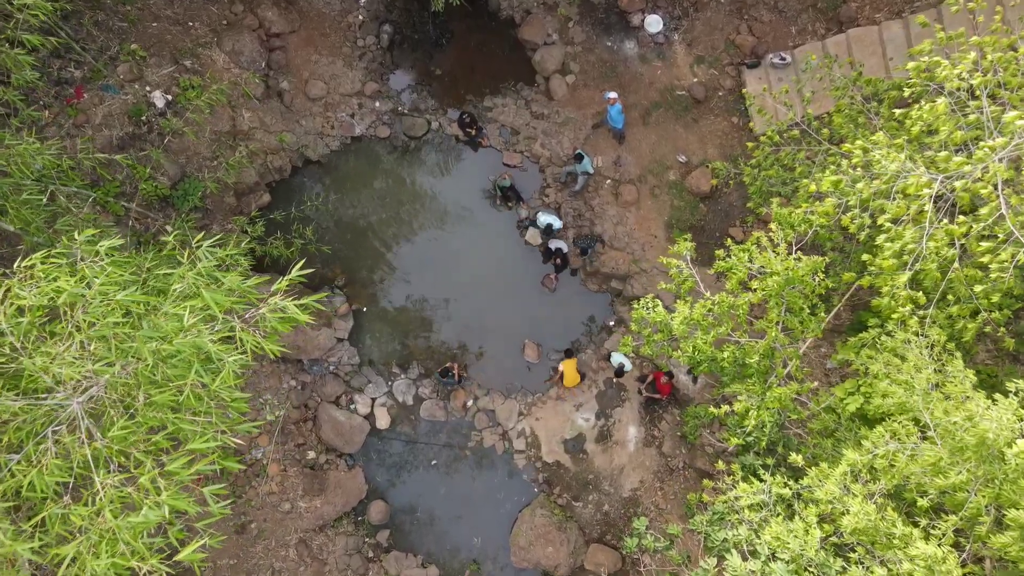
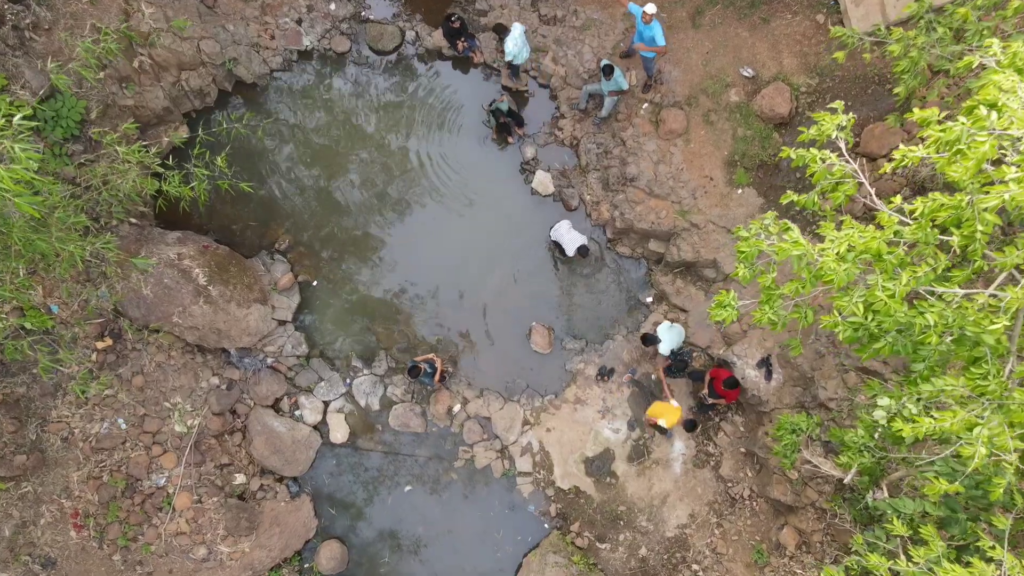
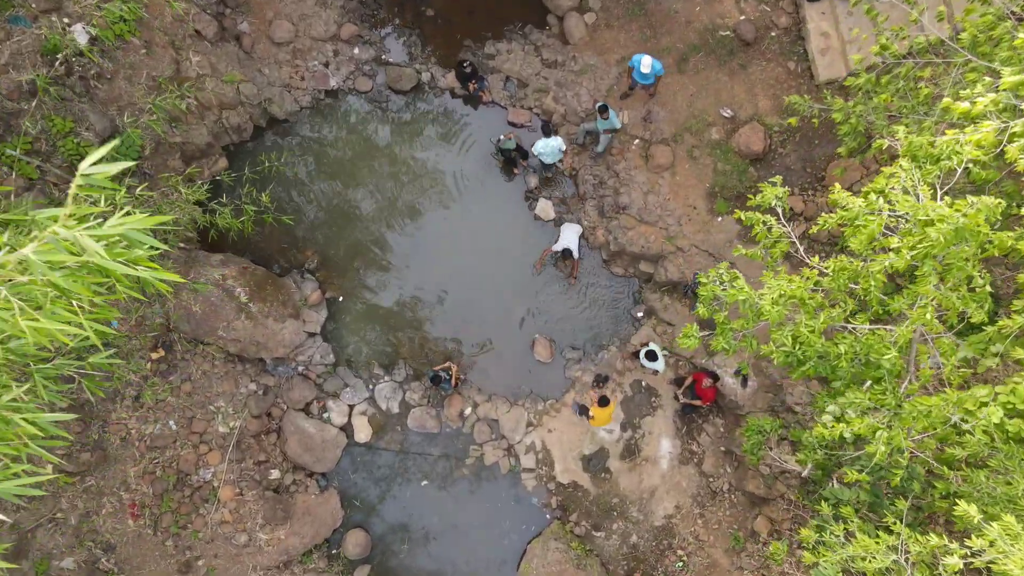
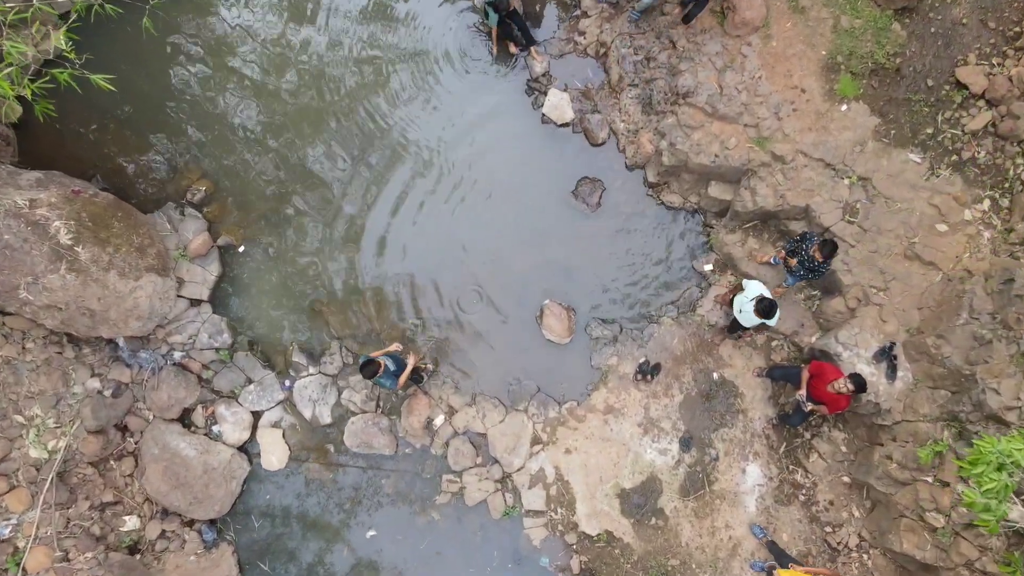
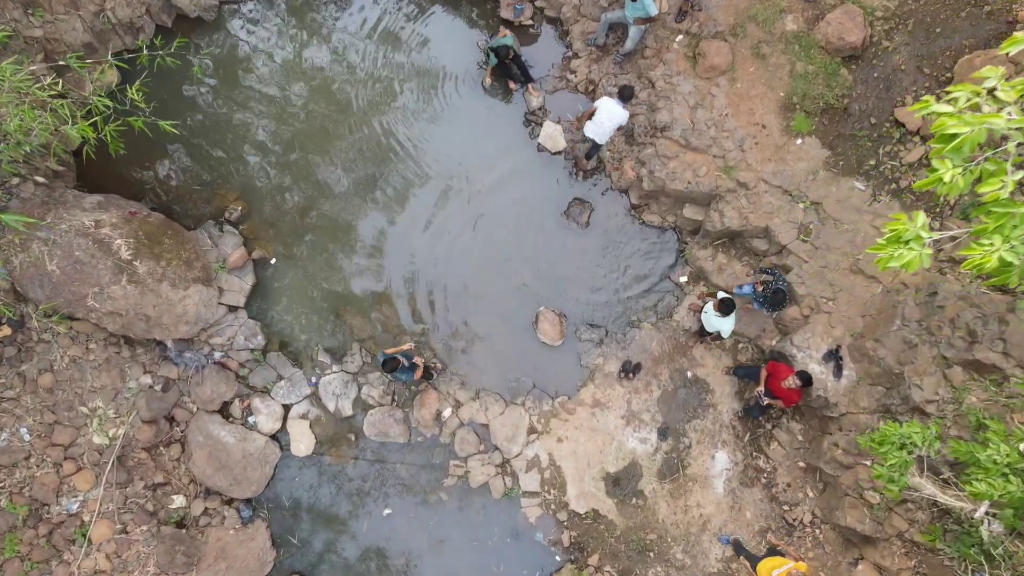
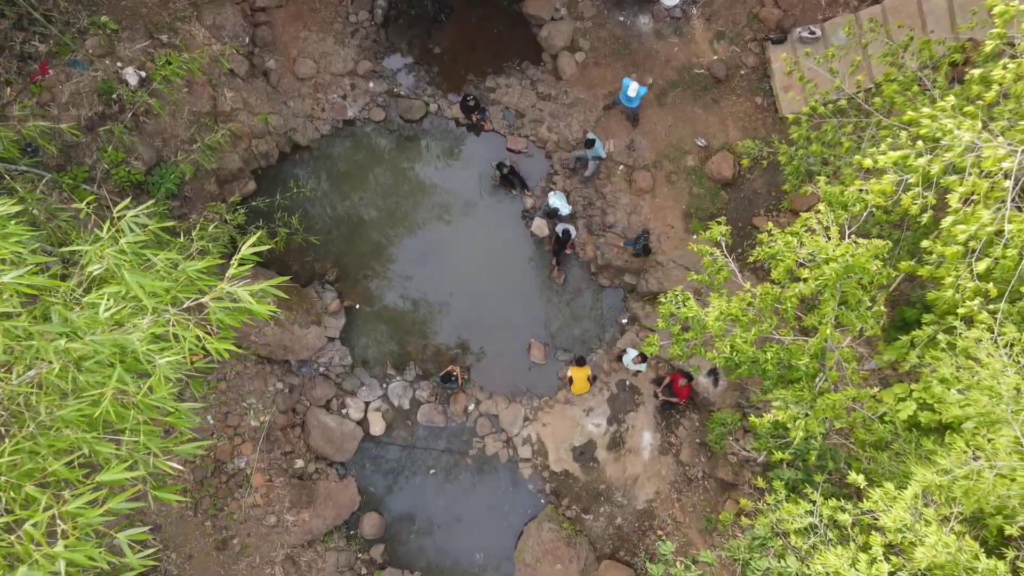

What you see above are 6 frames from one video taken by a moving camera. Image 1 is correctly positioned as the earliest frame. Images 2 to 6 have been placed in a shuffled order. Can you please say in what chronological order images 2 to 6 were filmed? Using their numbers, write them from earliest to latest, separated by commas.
6, 3, 2, 5, 4
